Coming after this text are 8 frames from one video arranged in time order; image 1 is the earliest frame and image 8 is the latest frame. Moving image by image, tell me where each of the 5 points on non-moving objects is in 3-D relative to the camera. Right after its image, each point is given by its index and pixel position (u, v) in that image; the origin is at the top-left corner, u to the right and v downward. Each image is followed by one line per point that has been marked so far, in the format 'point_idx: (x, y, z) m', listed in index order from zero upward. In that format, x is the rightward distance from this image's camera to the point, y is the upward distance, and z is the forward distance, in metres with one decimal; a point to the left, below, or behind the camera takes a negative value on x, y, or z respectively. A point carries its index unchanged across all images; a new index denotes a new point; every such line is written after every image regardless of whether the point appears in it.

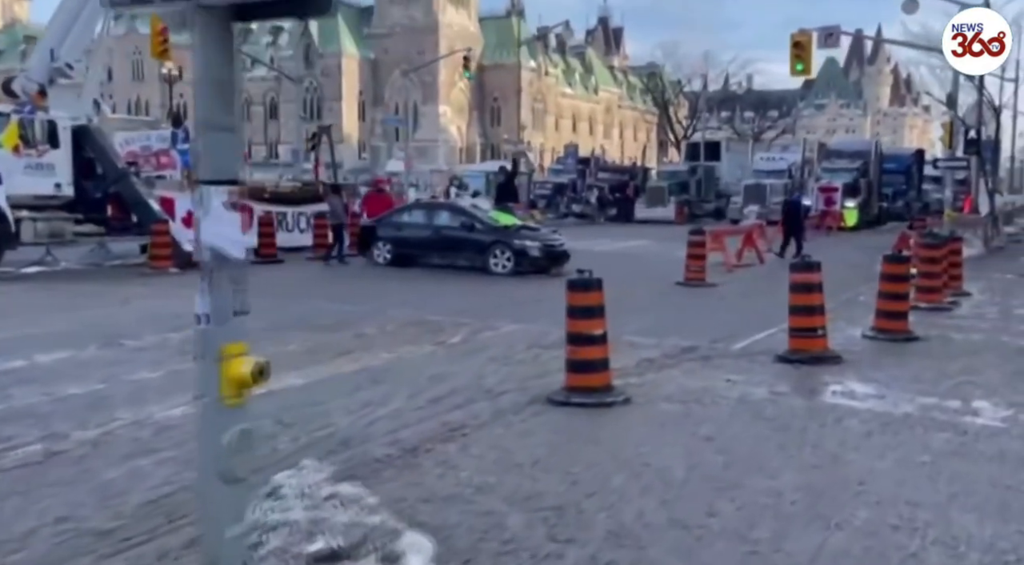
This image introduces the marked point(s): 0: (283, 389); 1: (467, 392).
0: (-2.2, -1.0, +9.9) m
1: (-0.4, -1.0, +9.8) m
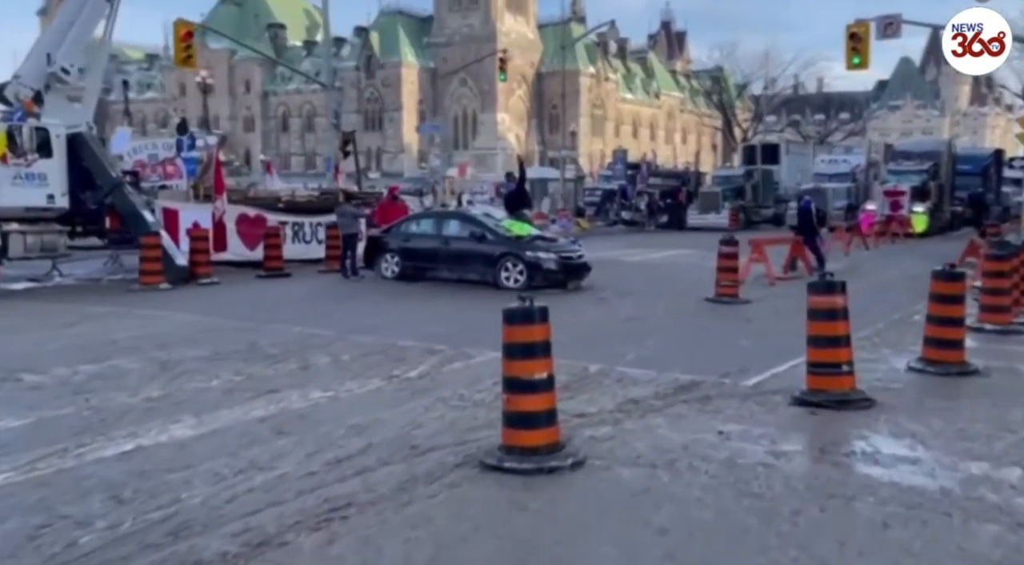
0: (-2.7, -1.2, +8.0) m
1: (-0.9, -1.2, +7.8) m
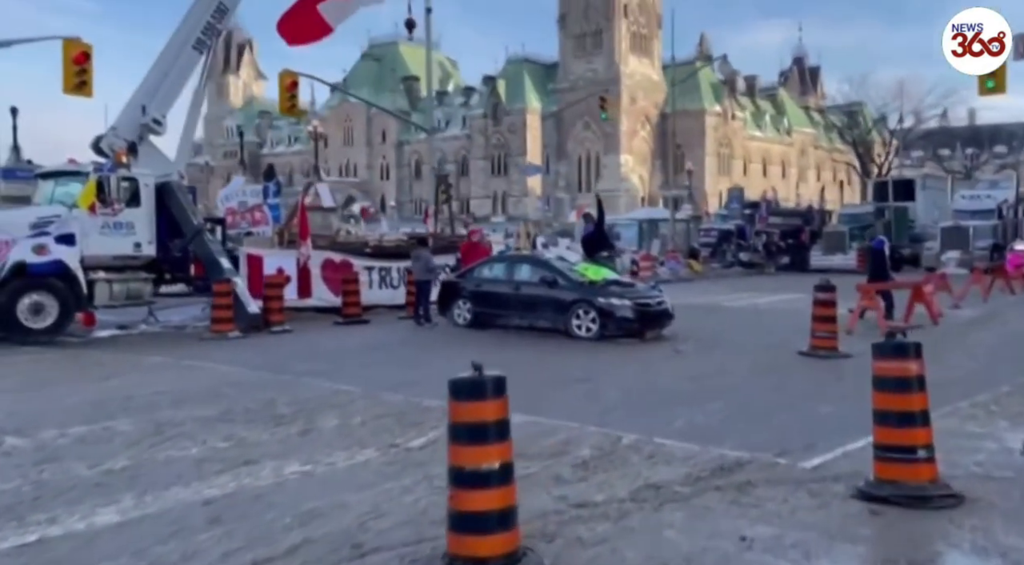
0: (-2.8, -1.6, +6.7) m
1: (-1.1, -1.6, +6.3) m
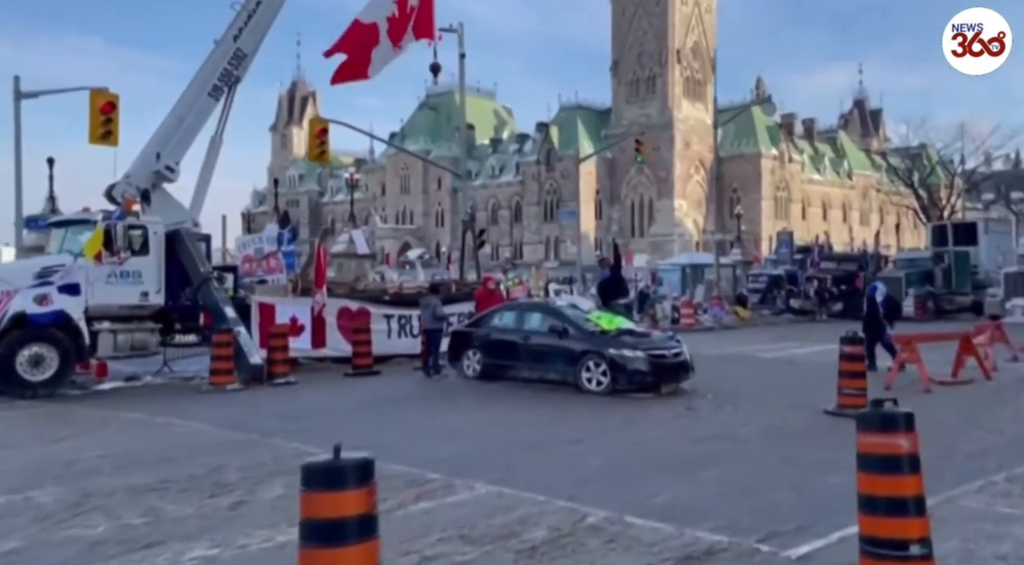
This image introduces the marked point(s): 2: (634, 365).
0: (-3.4, -1.9, +5.7) m
1: (-1.7, -1.9, +5.2) m
2: (+1.8, -1.2, +15.3) m
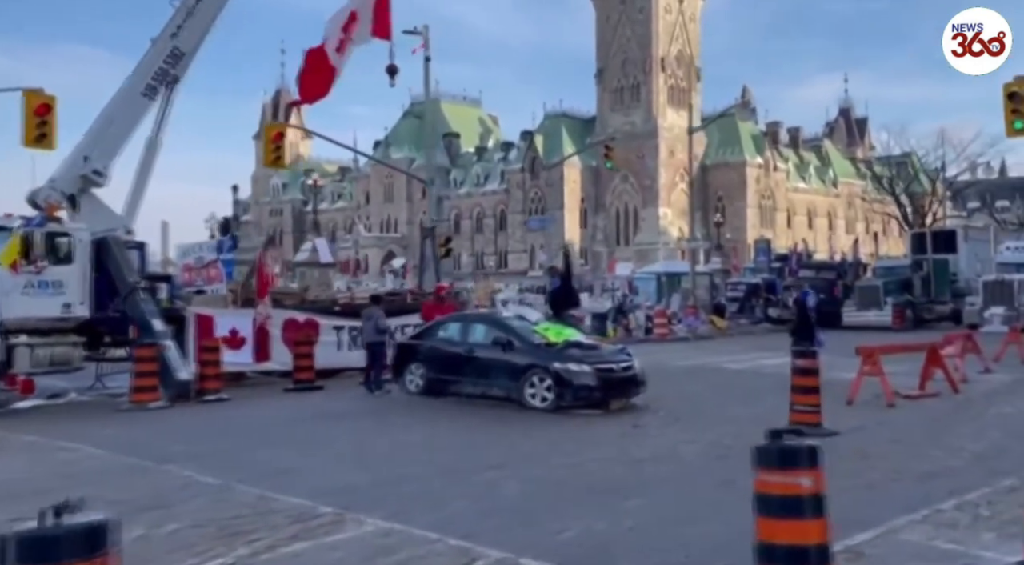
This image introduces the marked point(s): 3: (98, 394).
0: (-4.2, -2.0, +4.7) m
1: (-2.5, -1.9, +4.2) m
2: (+0.9, -1.3, +14.3) m
3: (-7.7, -2.1, +20.0) m
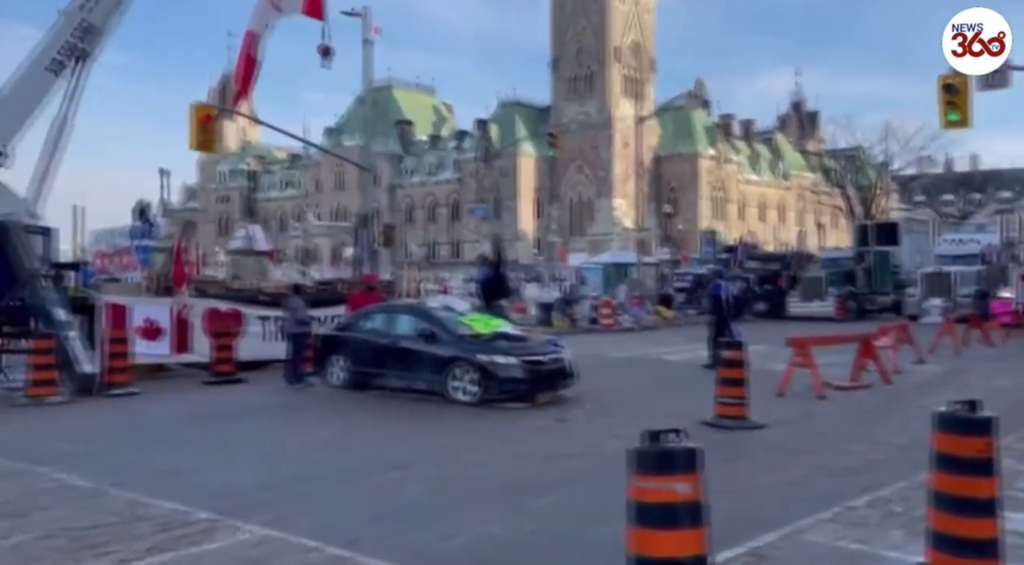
0: (-4.8, -1.9, +4.1) m
1: (-3.1, -1.9, +3.7) m
2: (-0.1, -1.2, +14.0) m
3: (-9.0, -1.9, +19.2) m
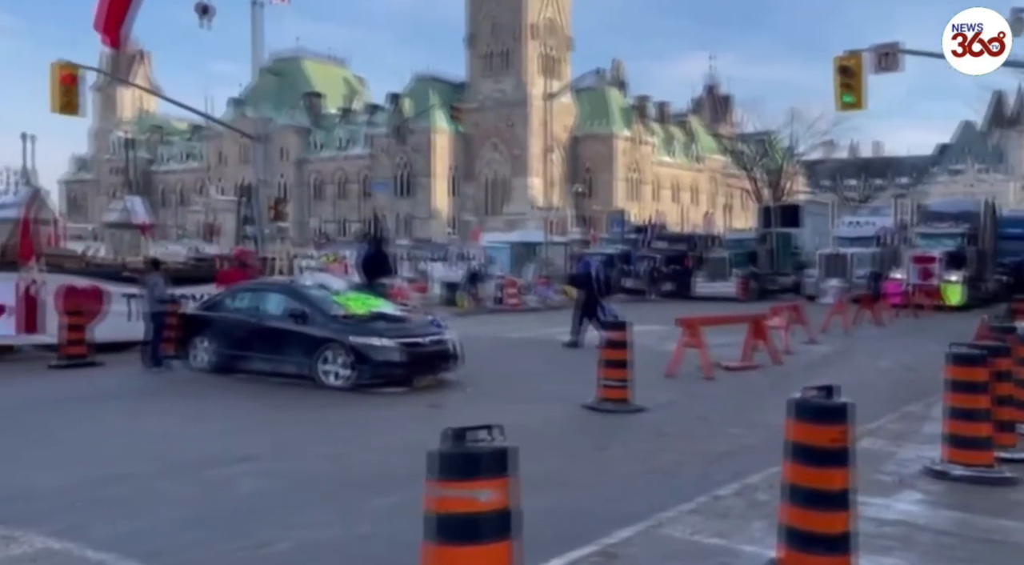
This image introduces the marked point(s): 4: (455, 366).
0: (-5.5, -1.8, +3.3) m
1: (-3.8, -1.8, +3.0) m
2: (-1.6, -0.9, +13.4) m
3: (-10.9, -1.4, +18.0) m
4: (-0.8, -1.1, +14.3) m
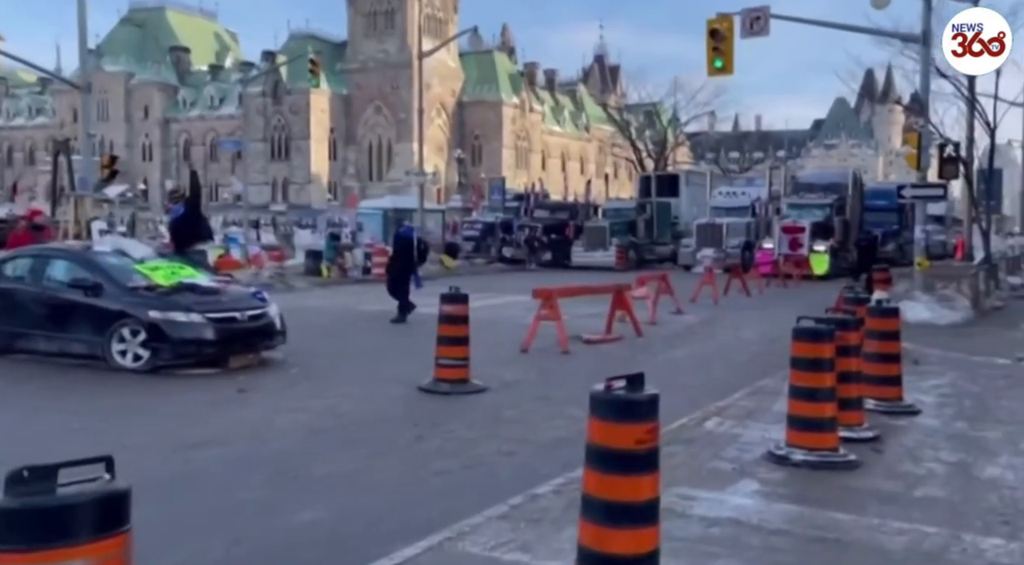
0: (-6.4, -1.7, +1.6) m
1: (-4.7, -1.7, +1.5) m
2: (-3.6, -0.5, +12.1) m
3: (-13.2, -0.9, +15.7) m
4: (-2.8, -0.7, +13.0) m
